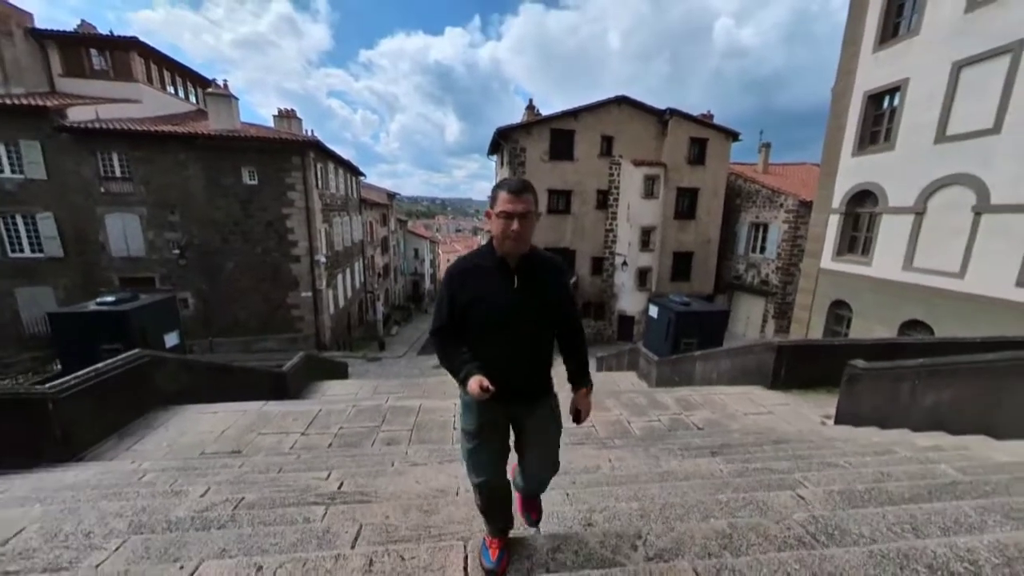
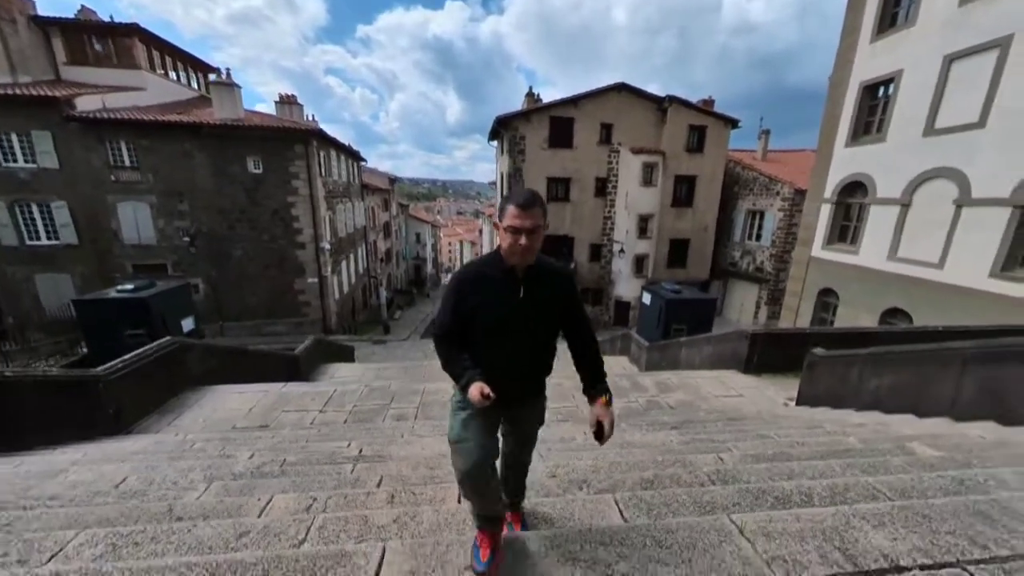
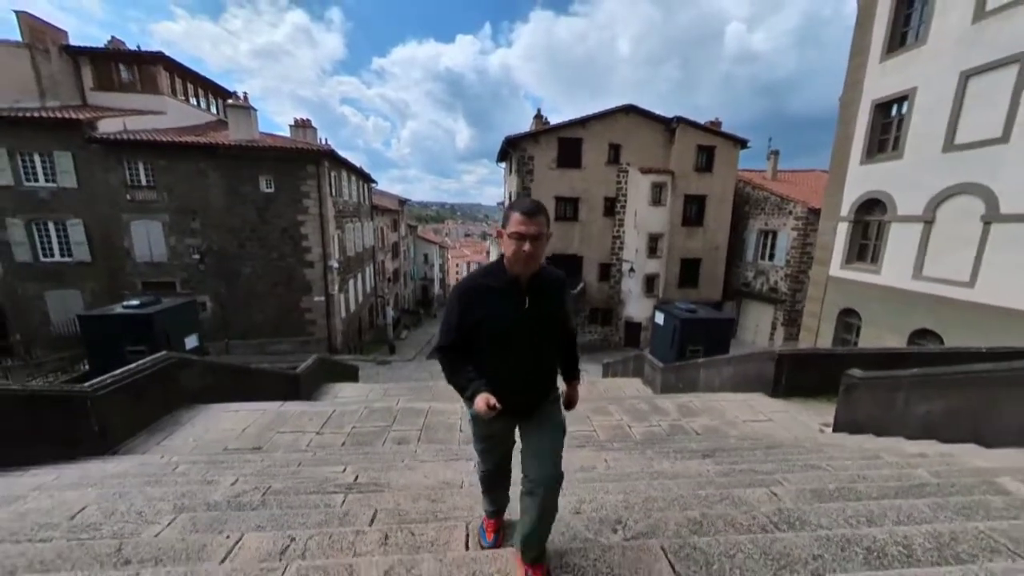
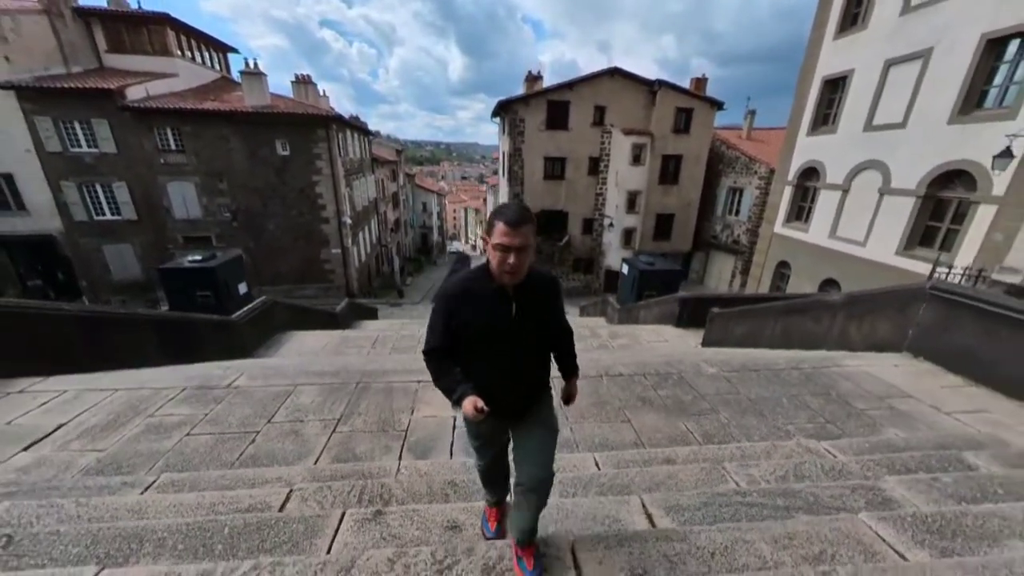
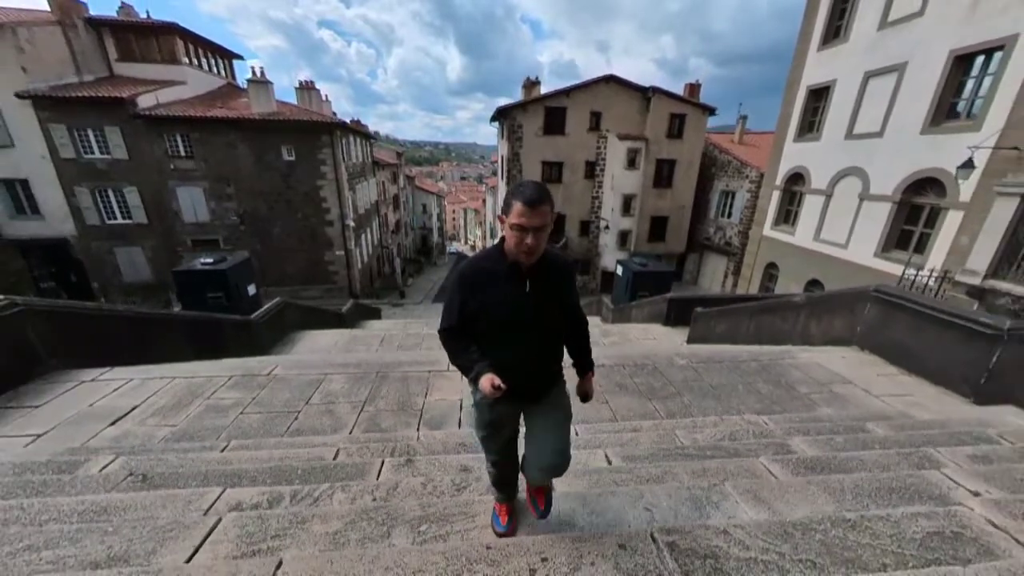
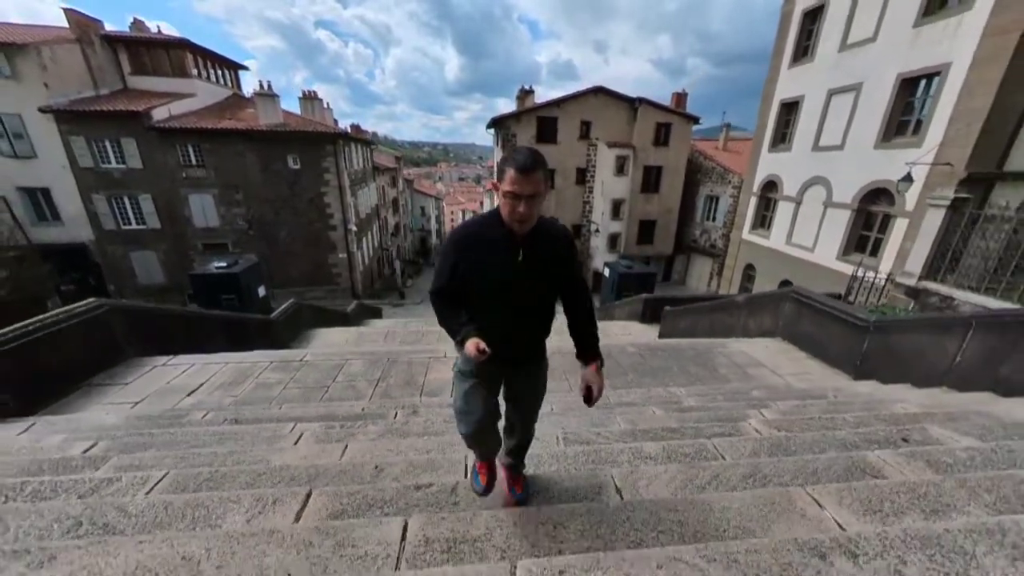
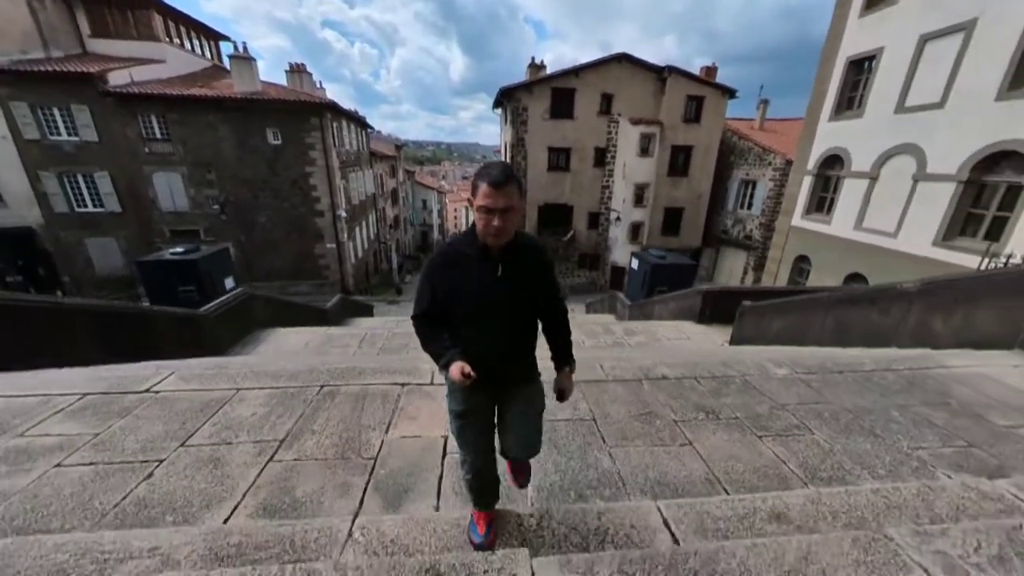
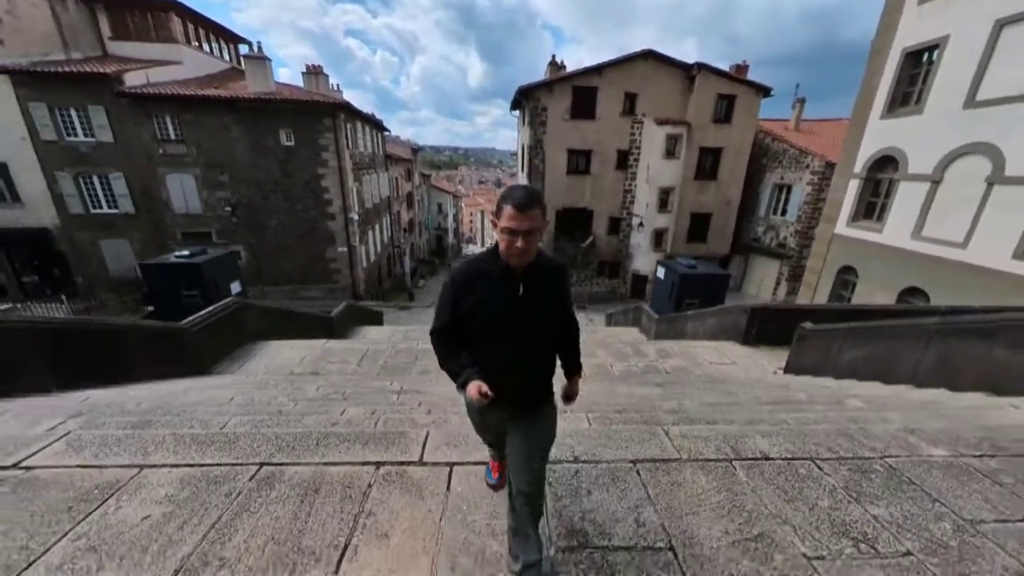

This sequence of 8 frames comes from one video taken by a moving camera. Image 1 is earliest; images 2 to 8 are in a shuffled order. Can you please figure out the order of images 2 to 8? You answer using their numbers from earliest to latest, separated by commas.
3, 2, 8, 7, 4, 5, 6
